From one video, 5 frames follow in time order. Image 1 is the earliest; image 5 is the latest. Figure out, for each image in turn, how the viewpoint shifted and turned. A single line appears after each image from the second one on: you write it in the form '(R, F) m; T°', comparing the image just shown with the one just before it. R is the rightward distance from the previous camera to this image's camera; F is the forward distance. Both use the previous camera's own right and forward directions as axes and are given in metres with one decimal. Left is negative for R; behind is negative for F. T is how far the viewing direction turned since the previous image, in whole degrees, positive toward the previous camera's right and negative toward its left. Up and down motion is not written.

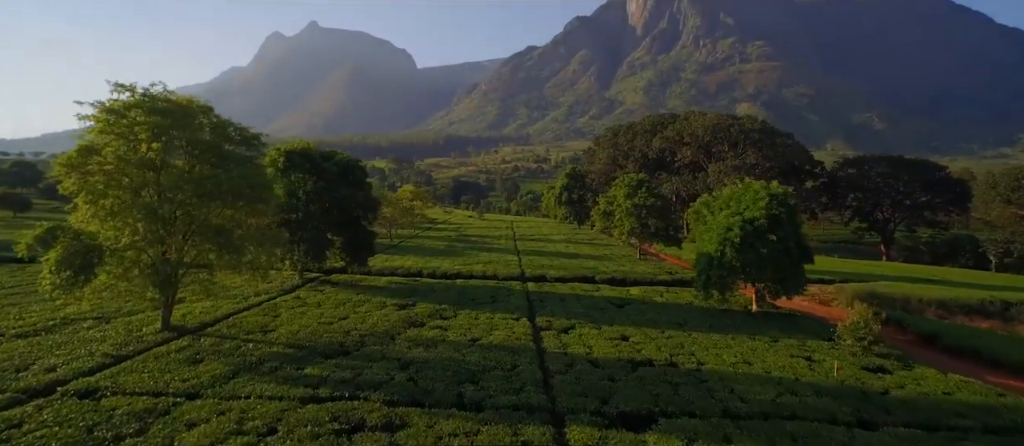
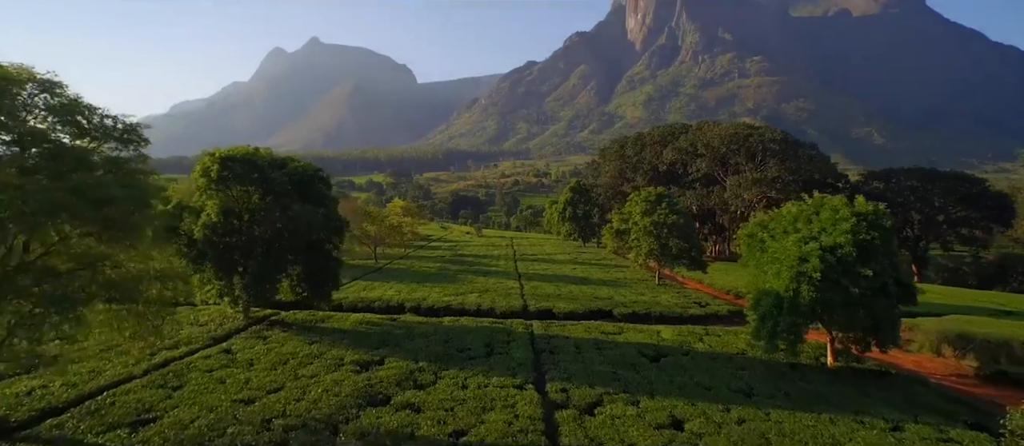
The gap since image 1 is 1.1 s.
(-0.1, +7.4) m; 0°
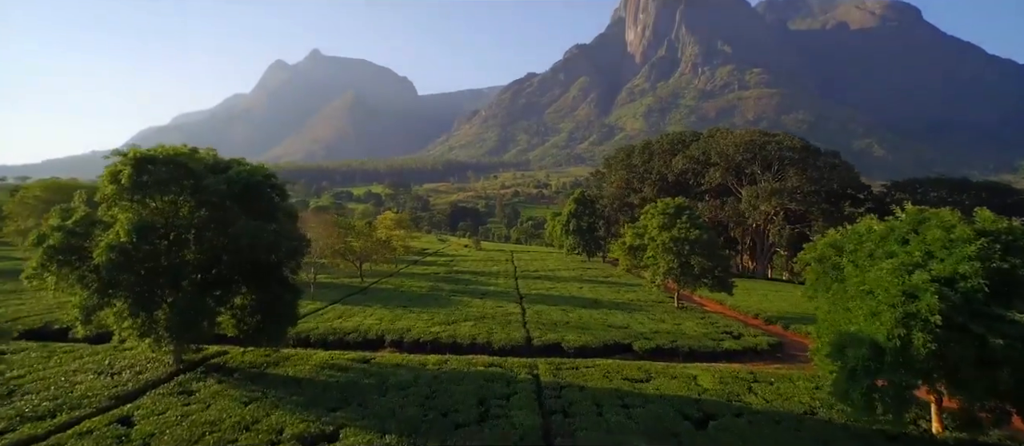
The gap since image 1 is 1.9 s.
(0.0, +5.9) m; 0°
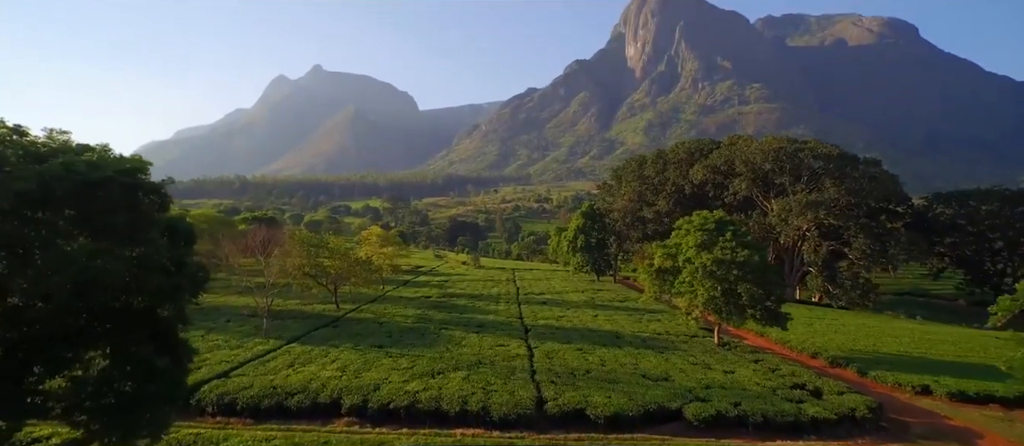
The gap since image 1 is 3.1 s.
(-0.2, +8.6) m; 0°
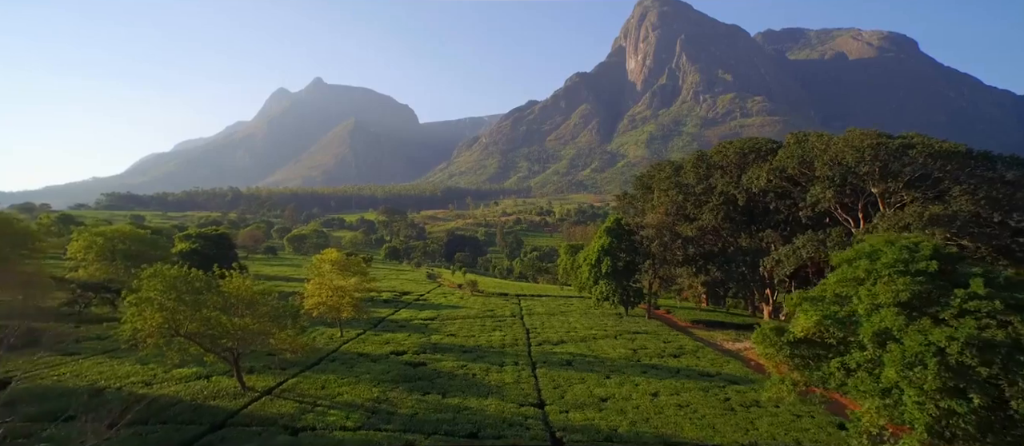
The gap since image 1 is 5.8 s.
(-0.8, +18.7) m; 0°
